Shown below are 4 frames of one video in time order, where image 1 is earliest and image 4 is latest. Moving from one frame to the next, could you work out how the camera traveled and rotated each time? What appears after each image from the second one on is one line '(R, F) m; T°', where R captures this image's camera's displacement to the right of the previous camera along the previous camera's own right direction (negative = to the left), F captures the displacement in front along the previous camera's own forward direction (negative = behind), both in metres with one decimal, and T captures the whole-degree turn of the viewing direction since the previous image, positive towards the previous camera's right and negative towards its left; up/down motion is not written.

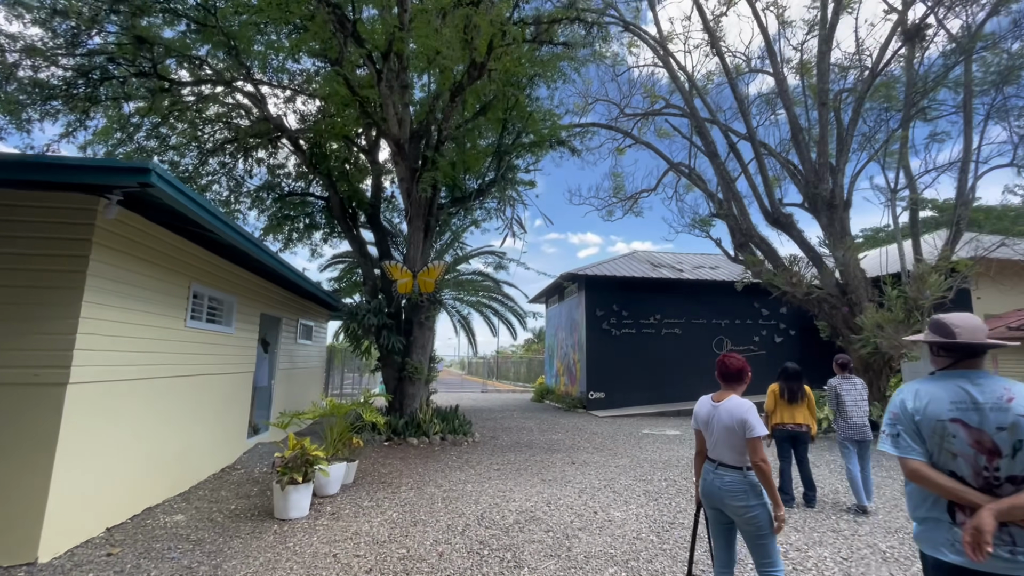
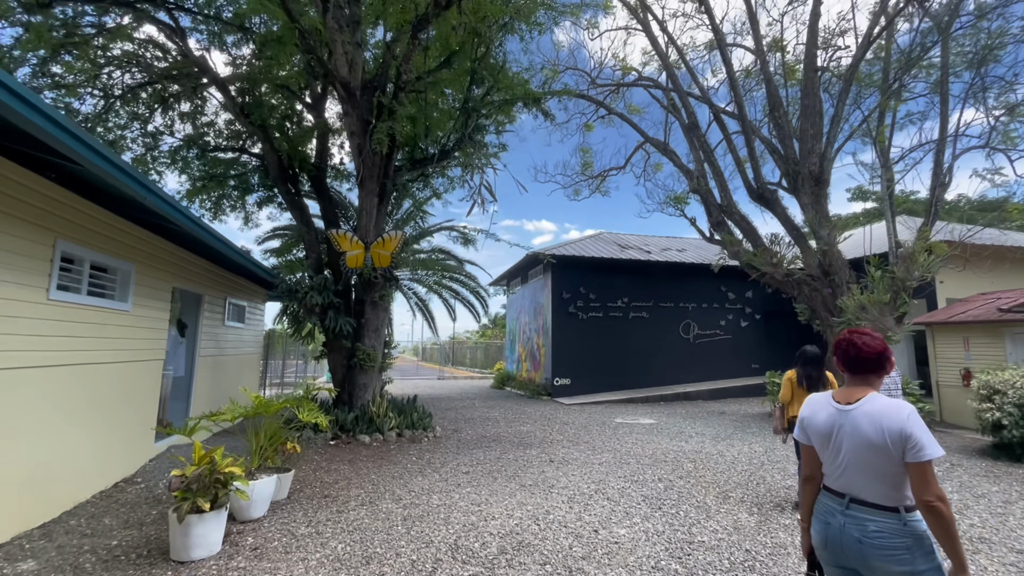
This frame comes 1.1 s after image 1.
(-0.2, +1.1) m; +5°
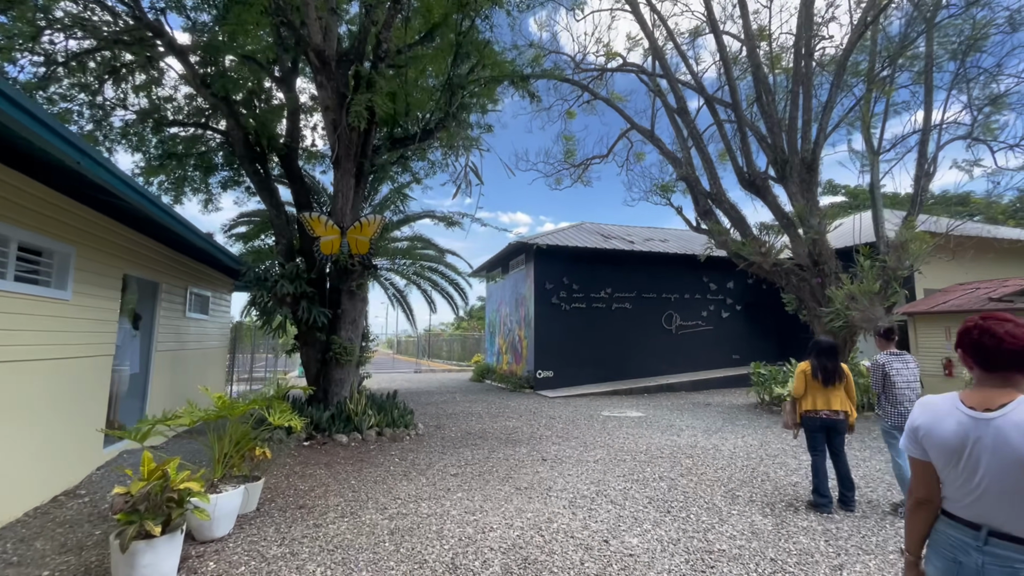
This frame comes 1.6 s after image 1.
(-0.2, +0.4) m; +3°
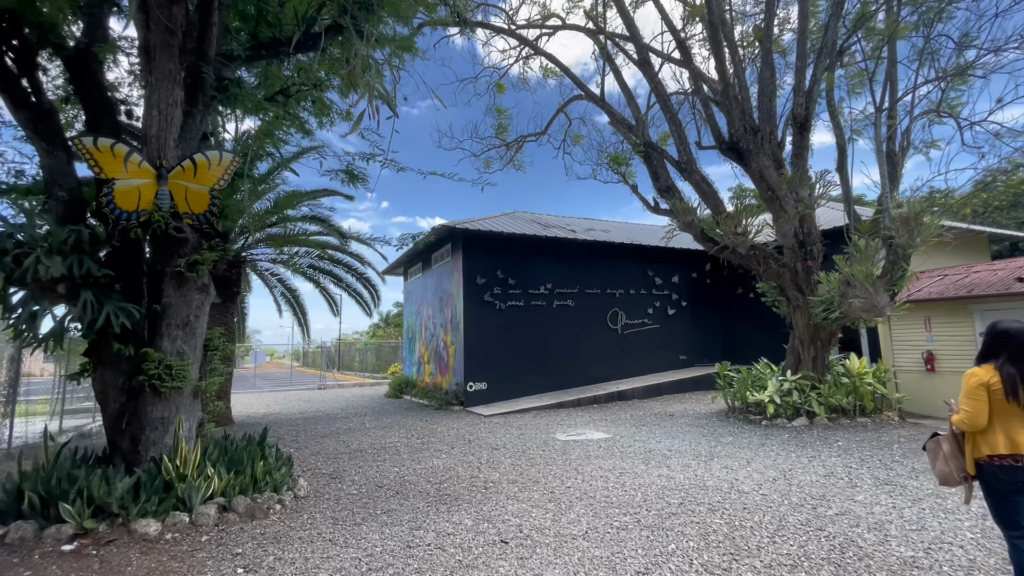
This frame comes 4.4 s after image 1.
(-0.1, +2.4) m; +10°
